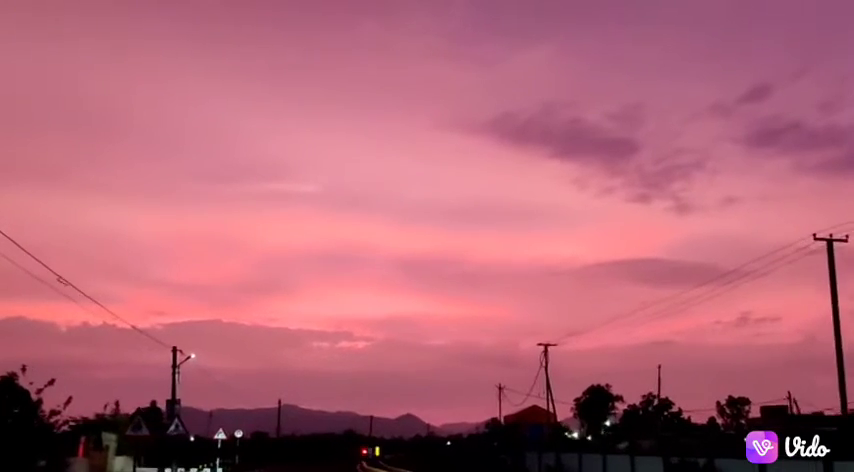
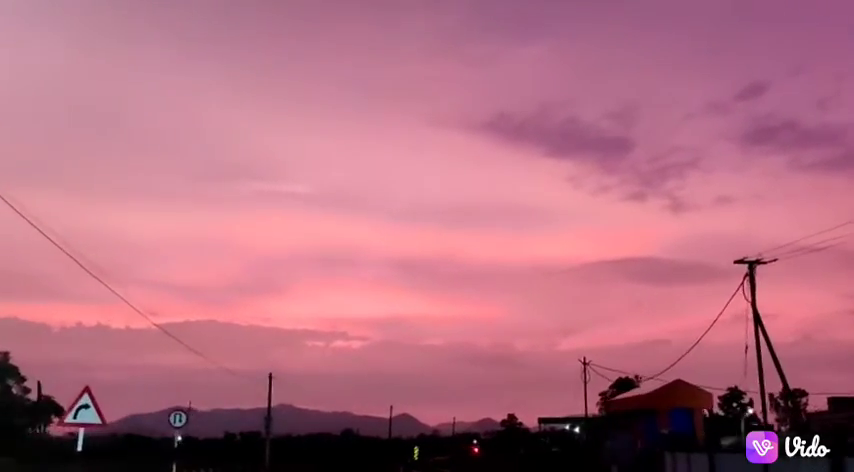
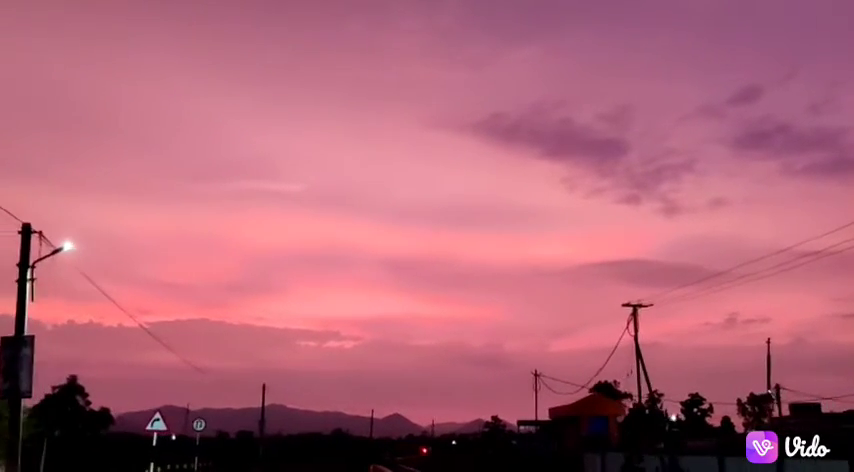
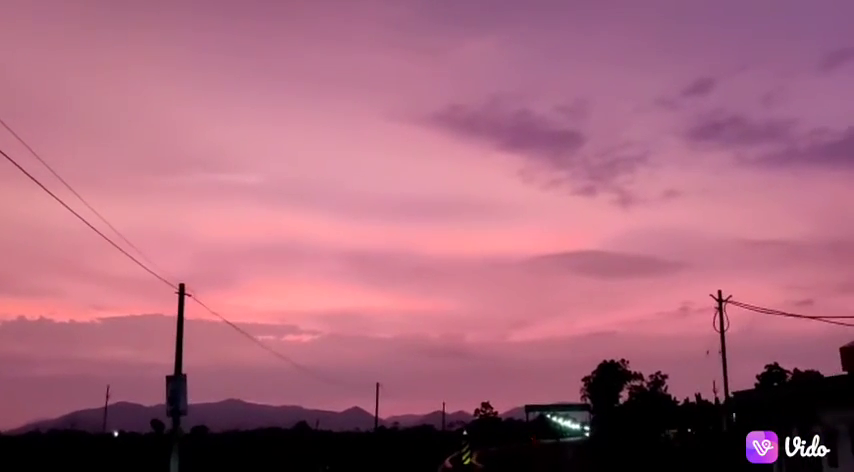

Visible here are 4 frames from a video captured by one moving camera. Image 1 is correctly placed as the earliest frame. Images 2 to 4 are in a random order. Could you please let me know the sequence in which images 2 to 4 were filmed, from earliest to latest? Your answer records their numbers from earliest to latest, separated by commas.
3, 2, 4
